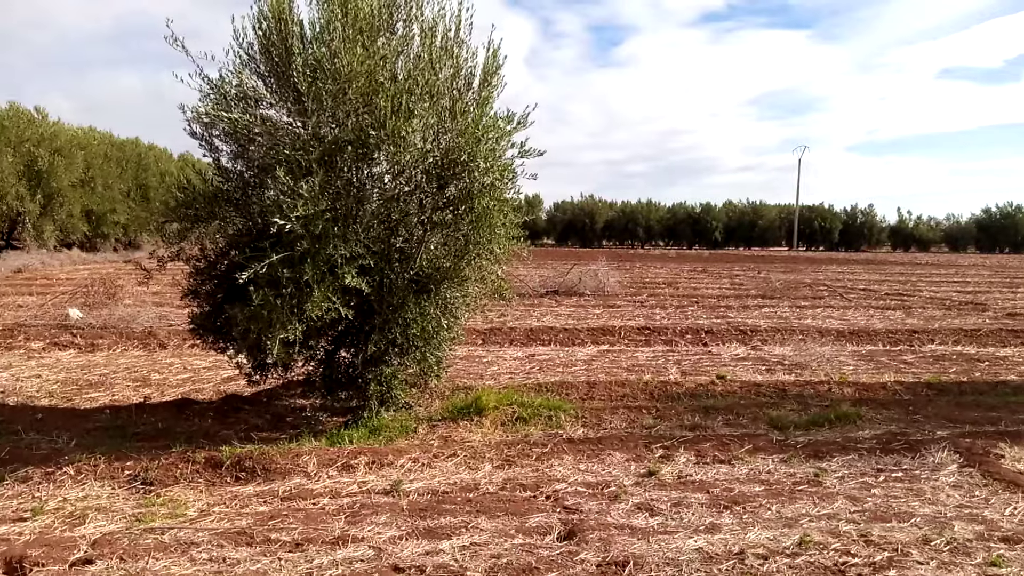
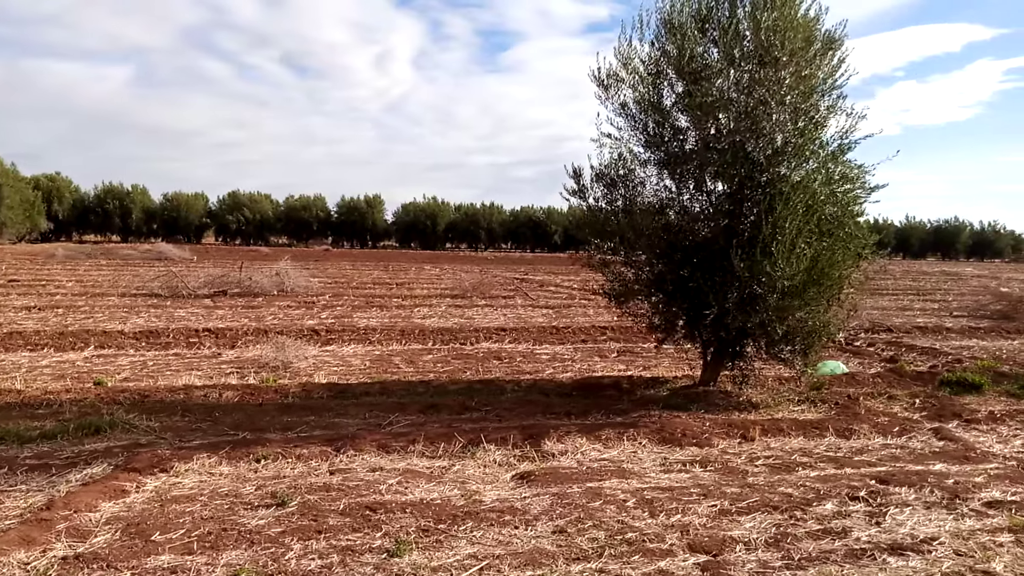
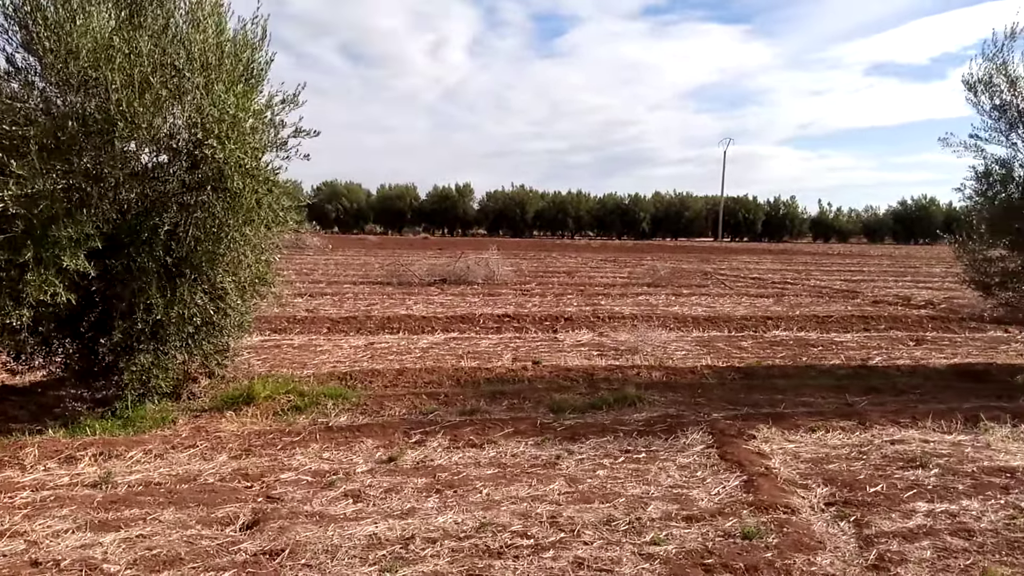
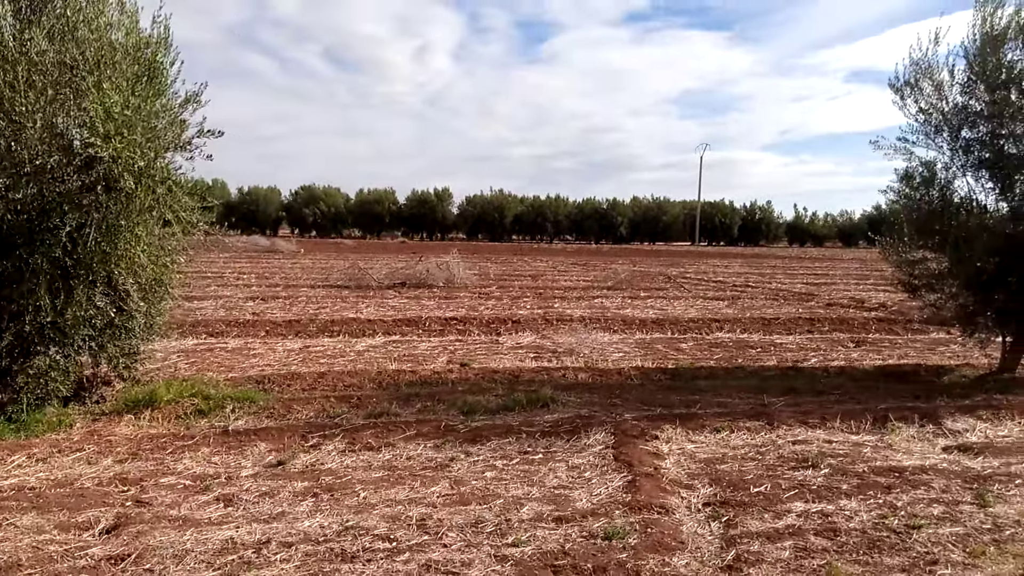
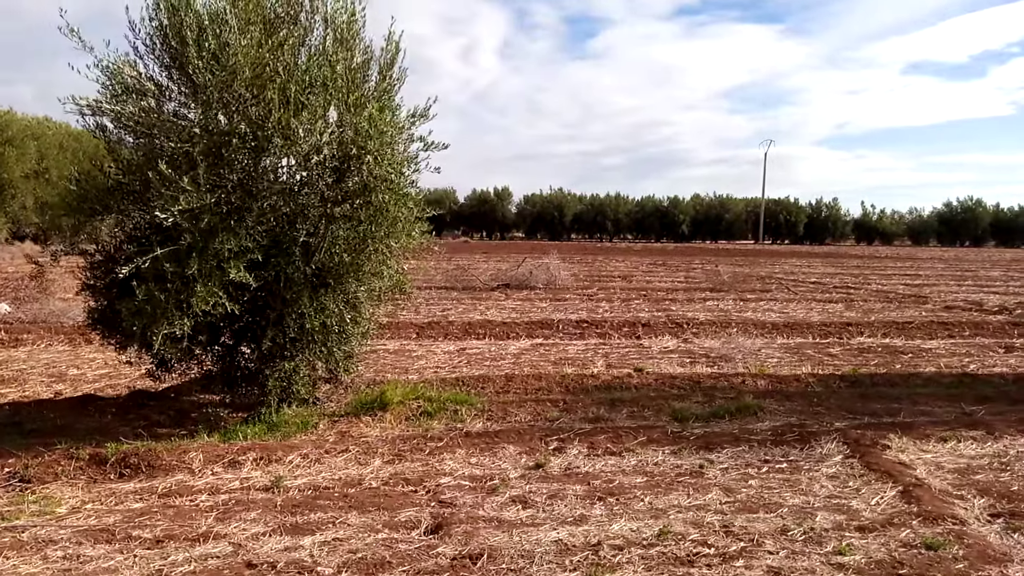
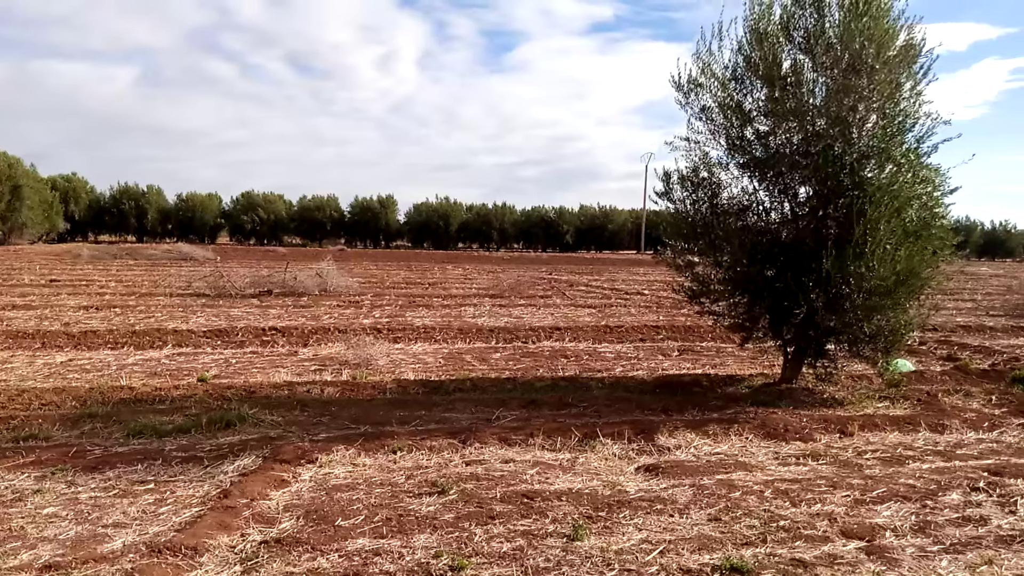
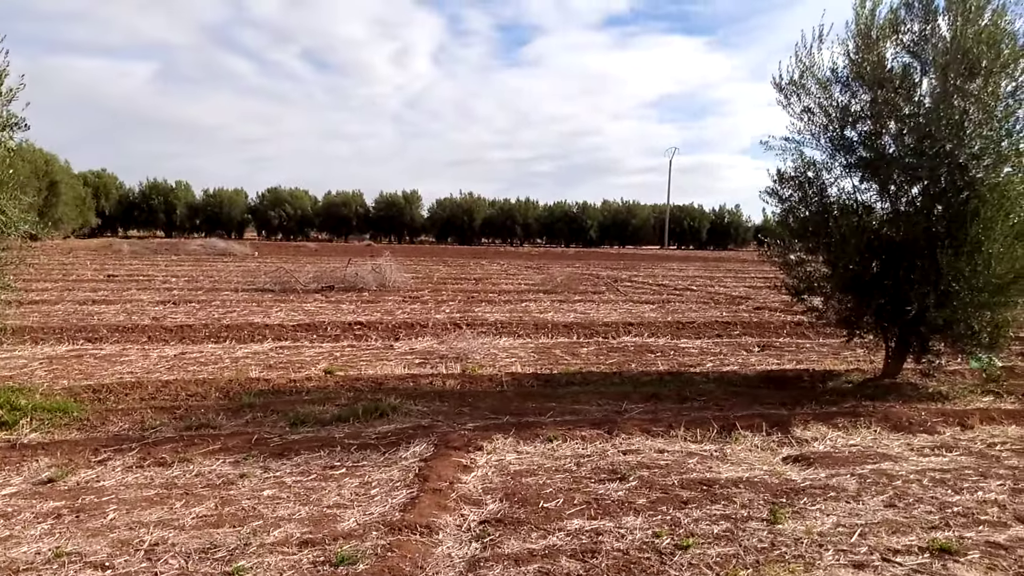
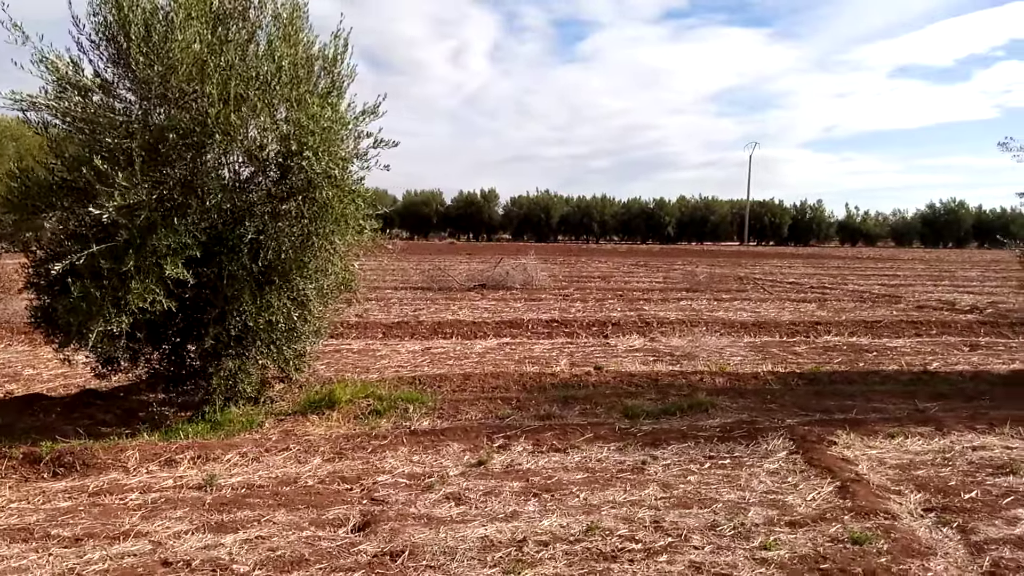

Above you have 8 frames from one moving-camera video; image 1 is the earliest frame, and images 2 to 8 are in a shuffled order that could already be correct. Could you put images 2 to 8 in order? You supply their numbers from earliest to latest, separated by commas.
5, 8, 3, 4, 7, 6, 2
